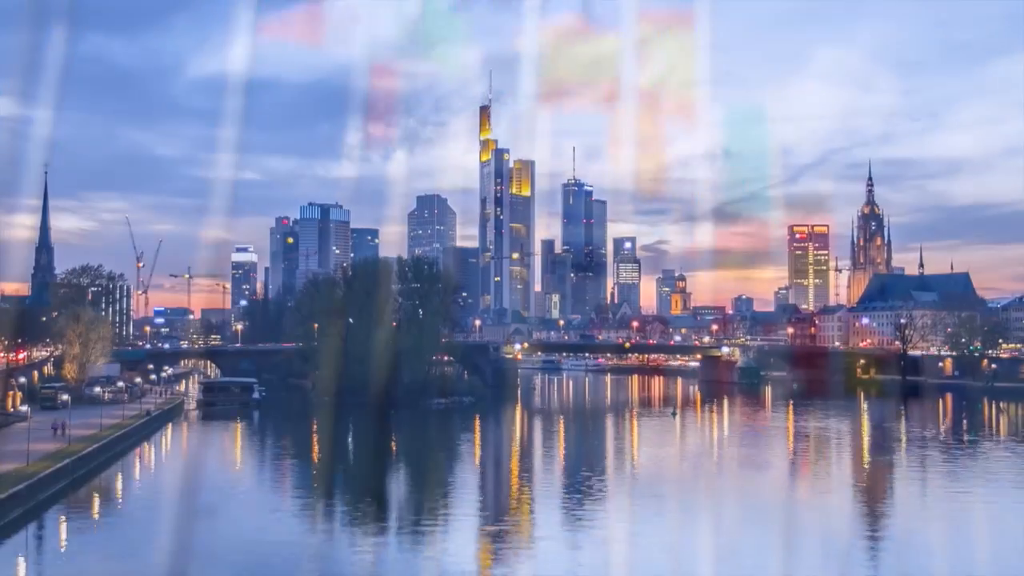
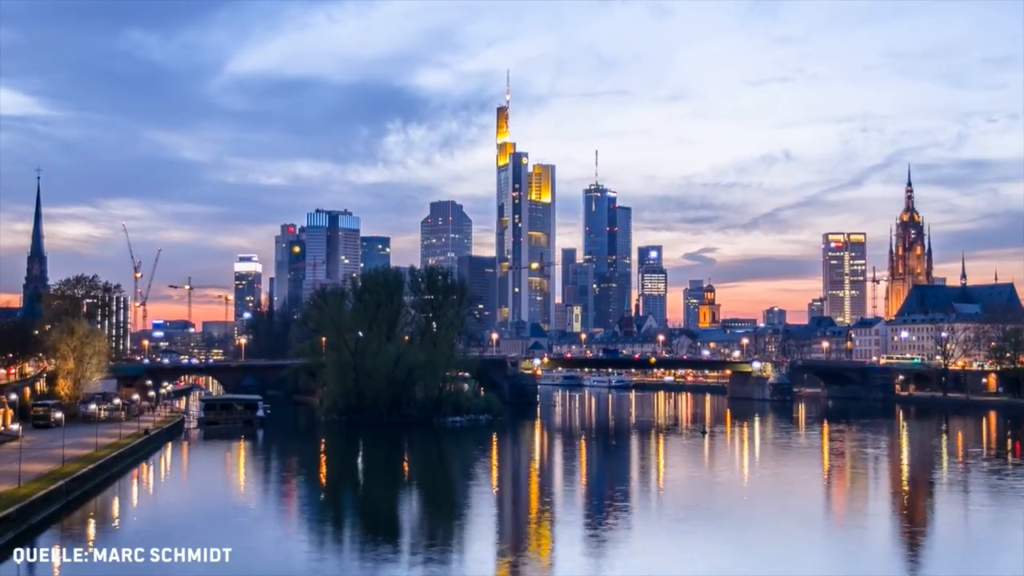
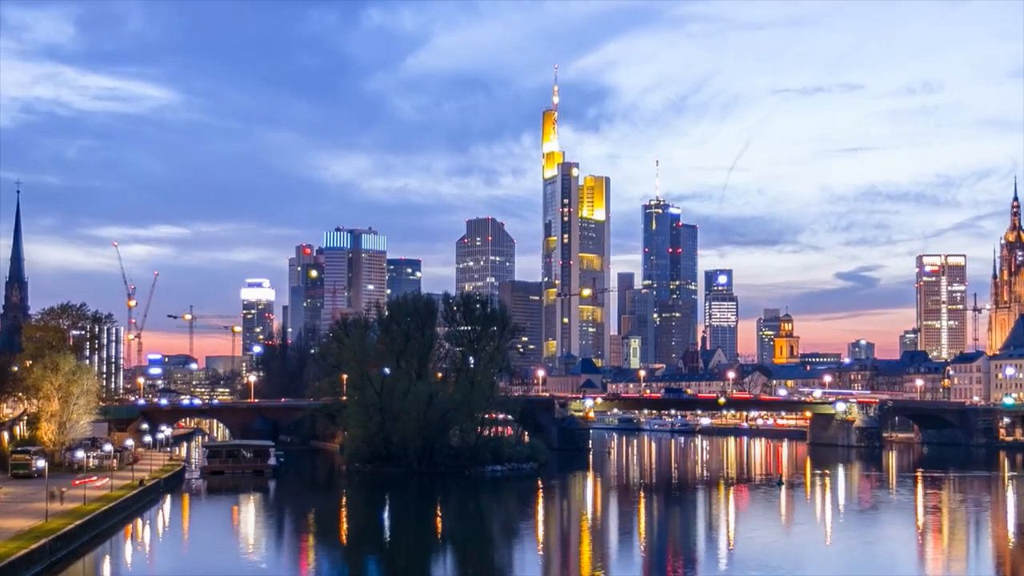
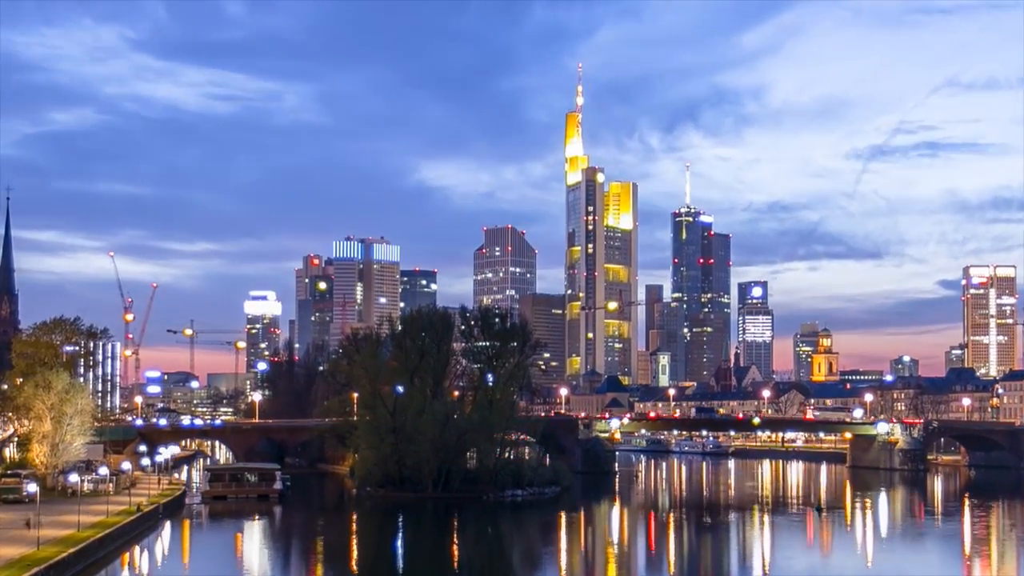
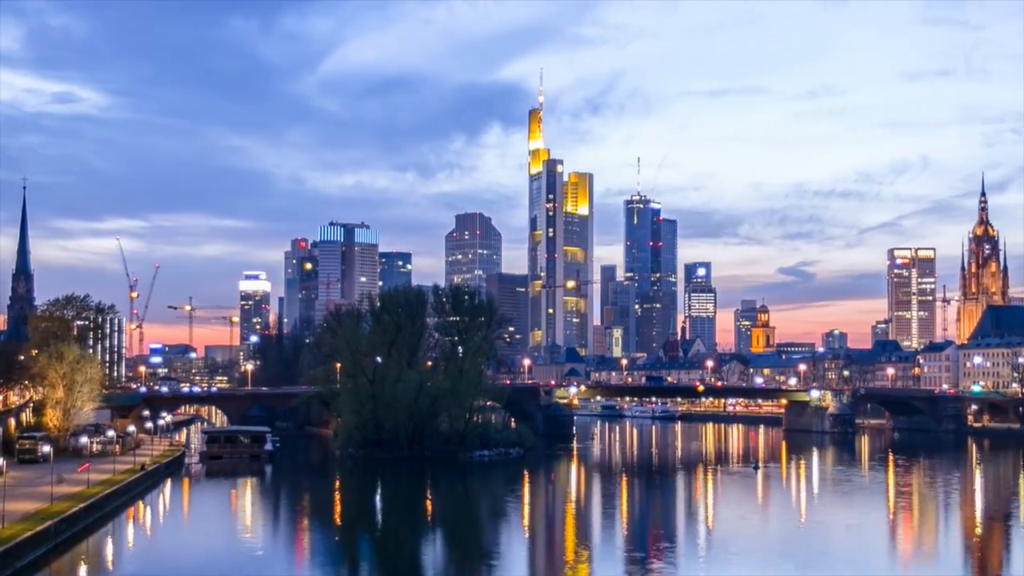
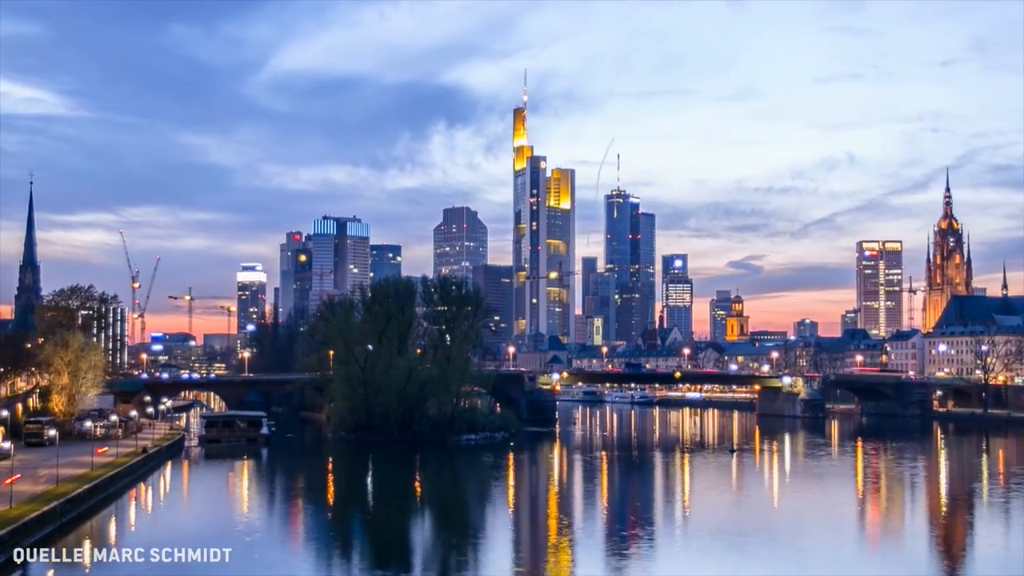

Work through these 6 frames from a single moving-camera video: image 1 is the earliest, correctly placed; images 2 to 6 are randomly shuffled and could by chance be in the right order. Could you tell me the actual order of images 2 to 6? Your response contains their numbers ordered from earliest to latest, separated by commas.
2, 6, 5, 3, 4
